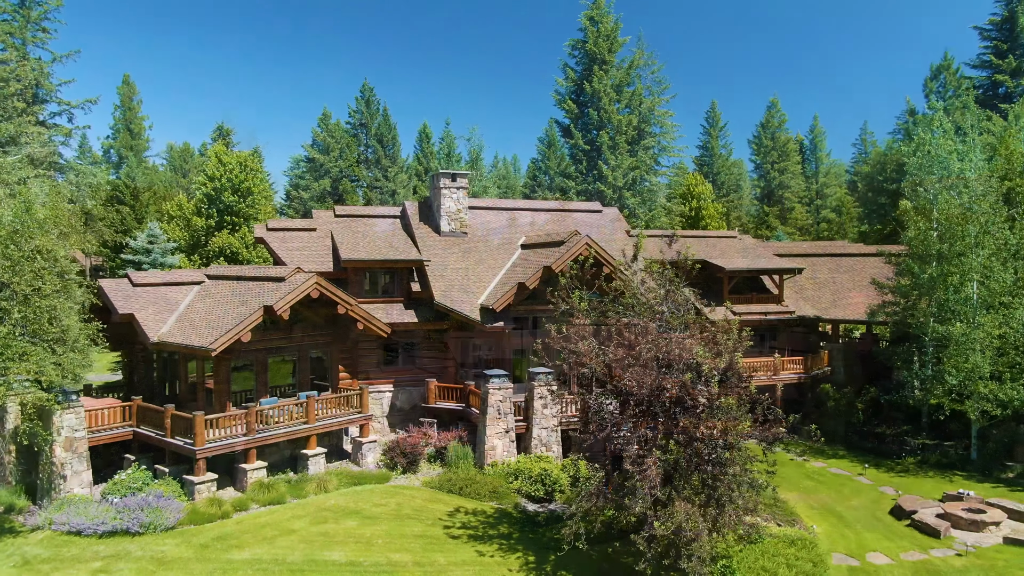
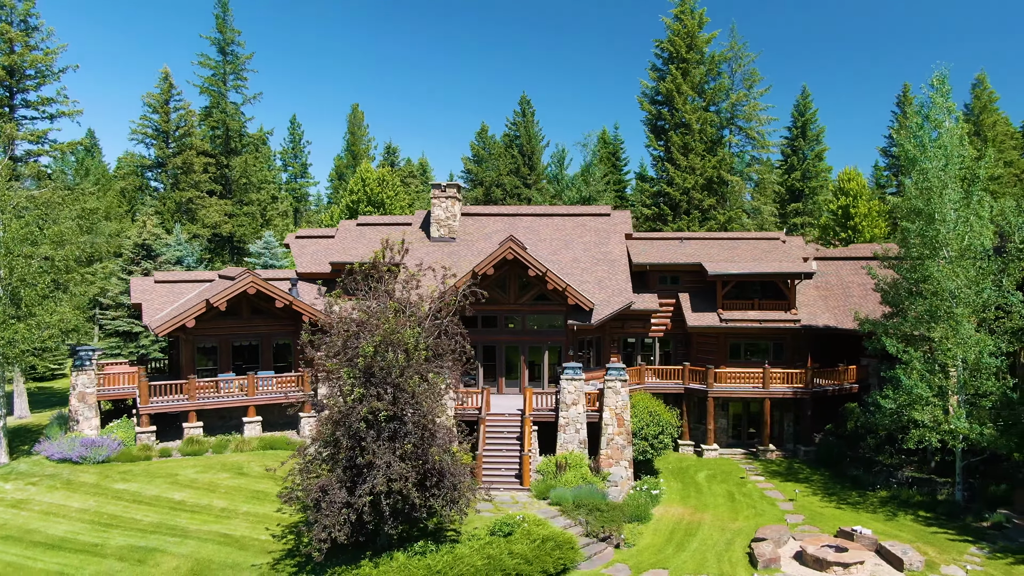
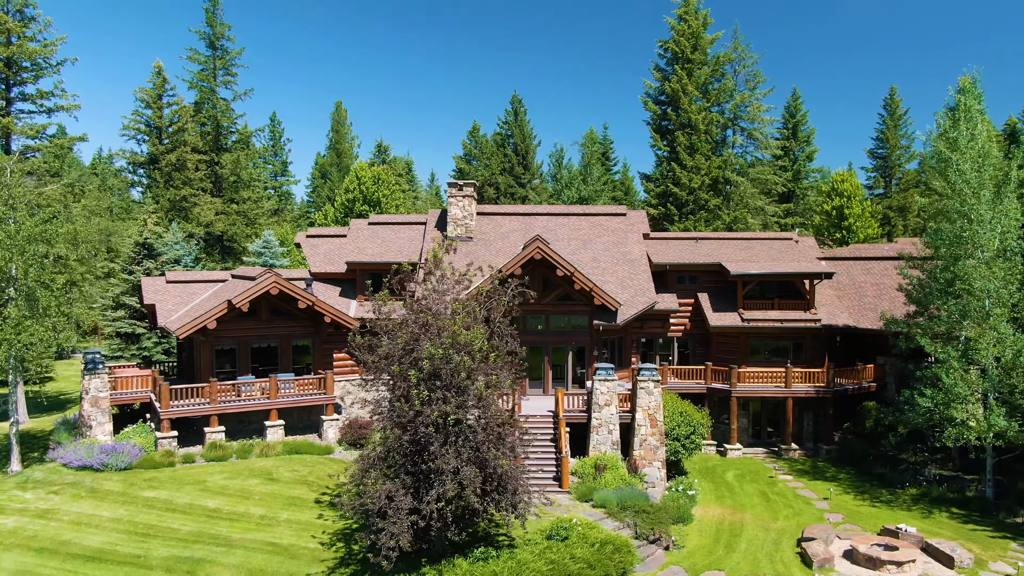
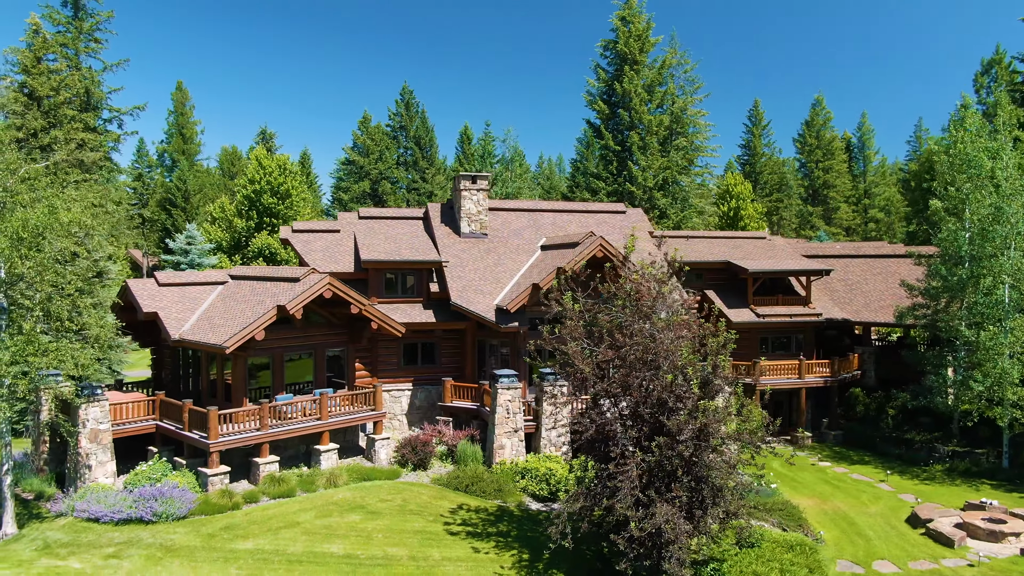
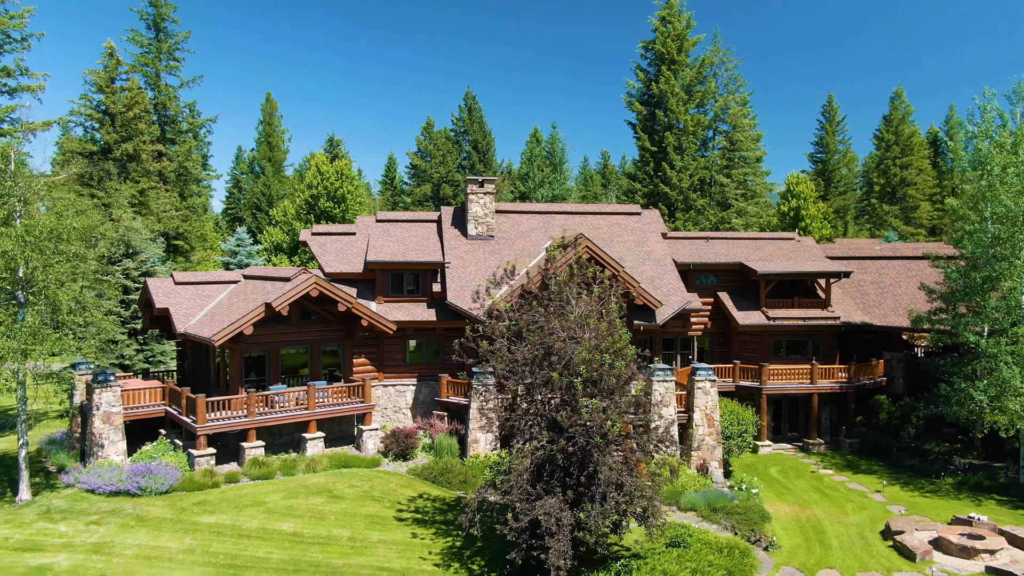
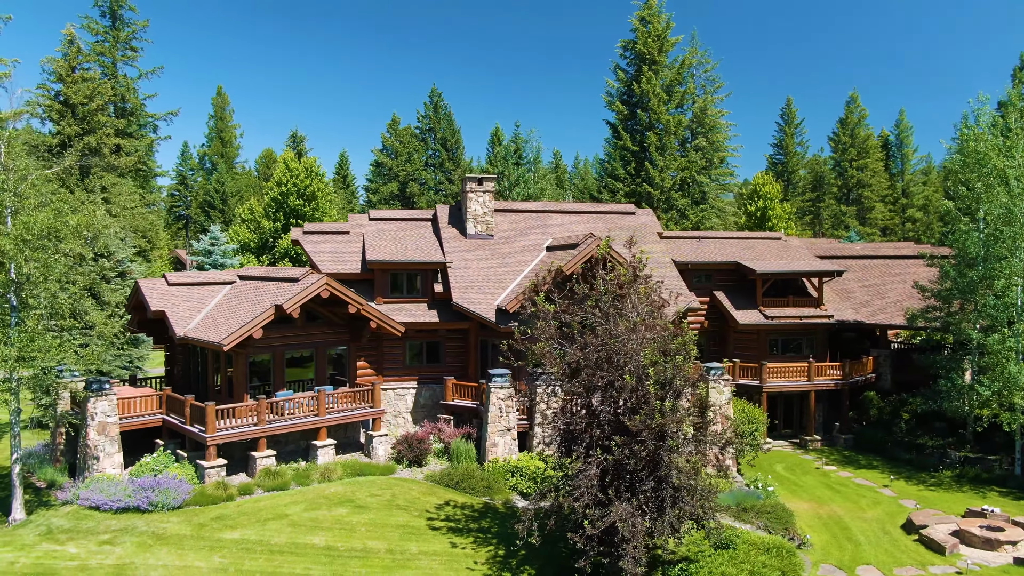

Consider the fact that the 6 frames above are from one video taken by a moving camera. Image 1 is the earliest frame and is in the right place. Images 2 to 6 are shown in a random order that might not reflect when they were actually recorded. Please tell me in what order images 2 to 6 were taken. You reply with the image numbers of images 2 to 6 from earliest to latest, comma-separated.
4, 6, 5, 3, 2
